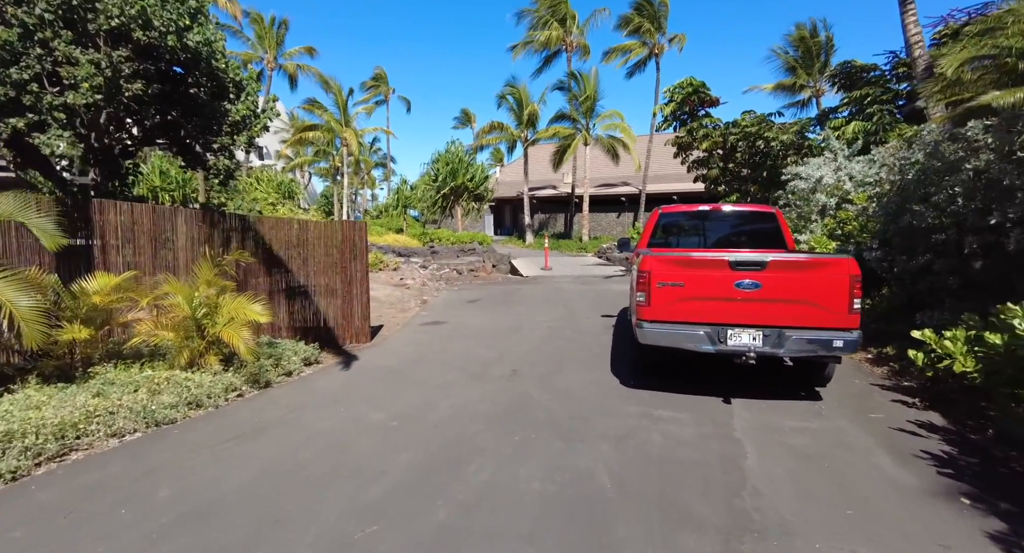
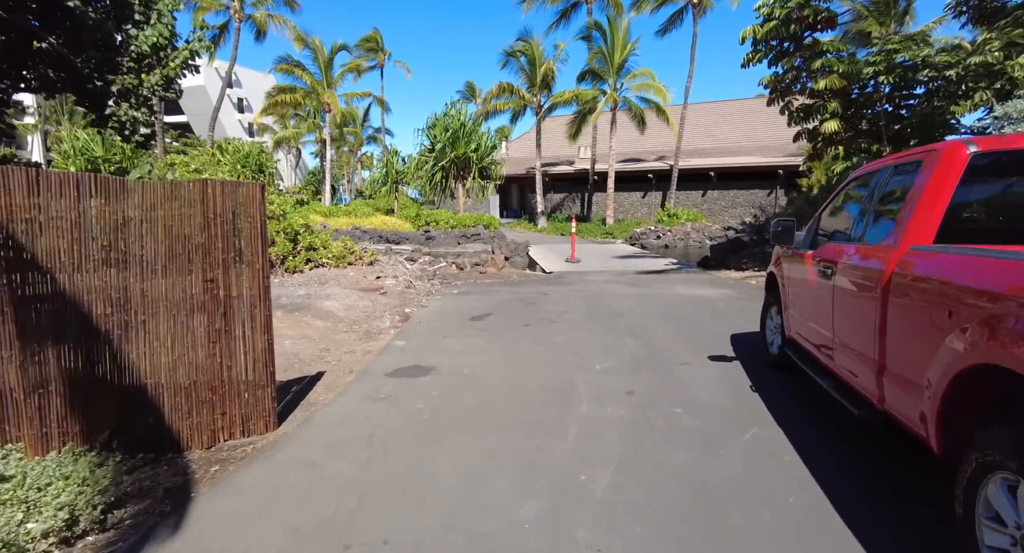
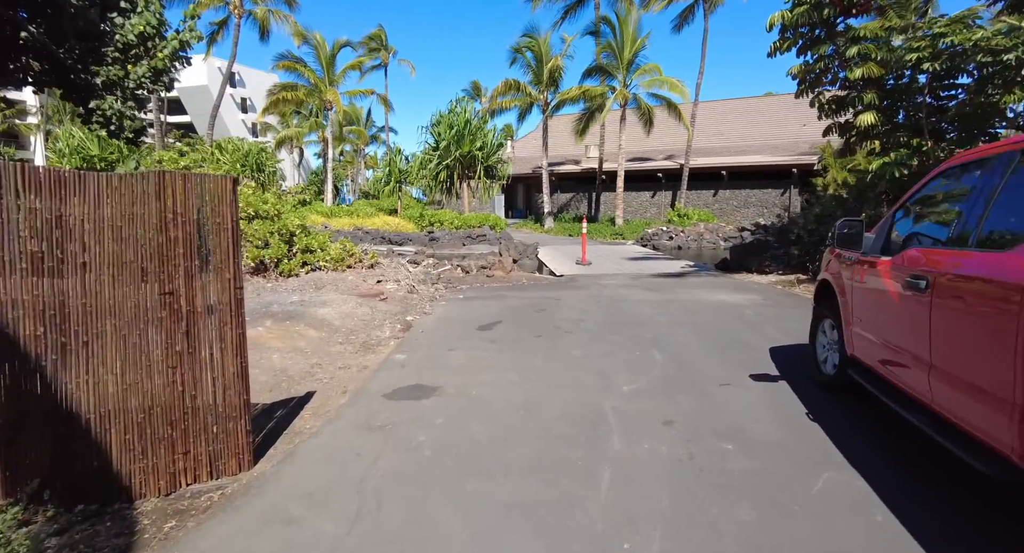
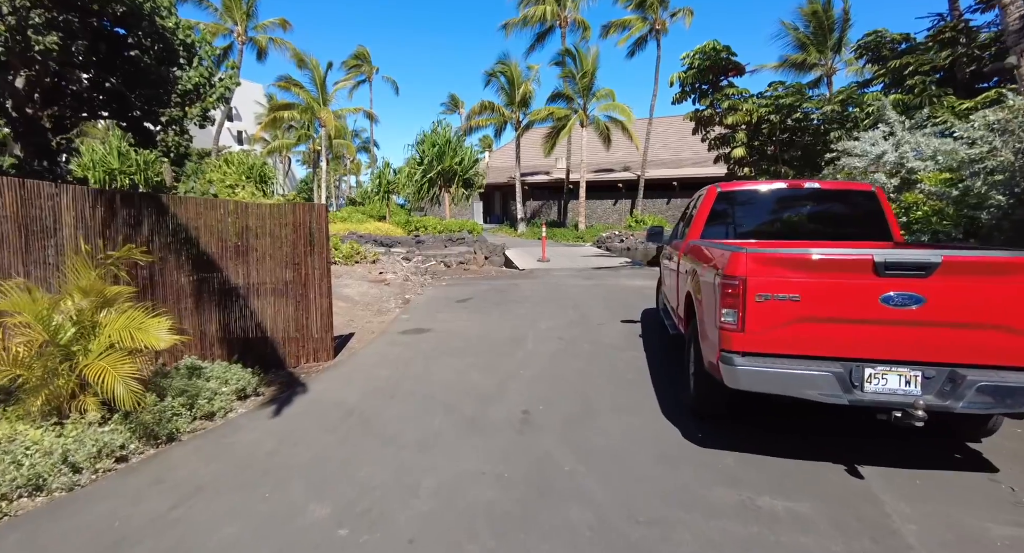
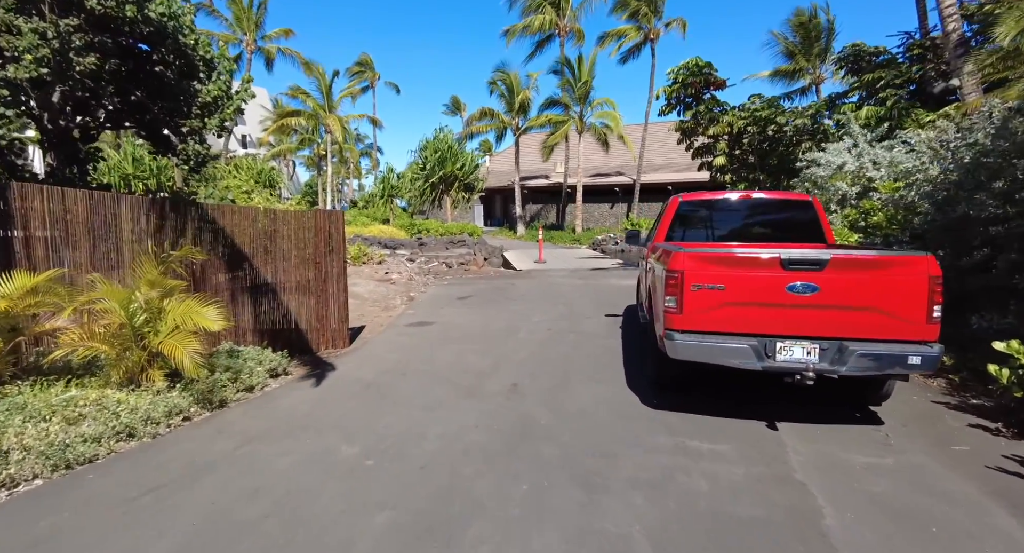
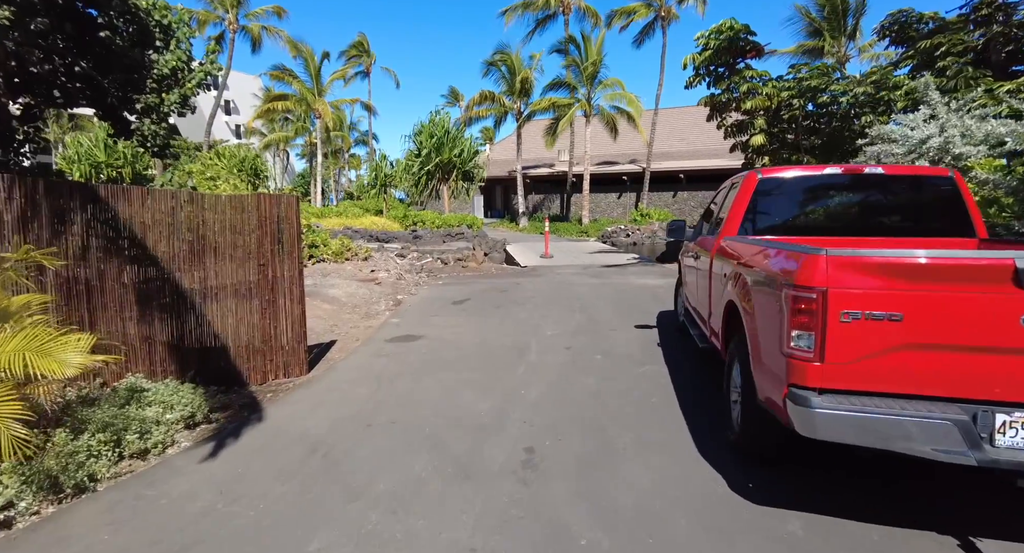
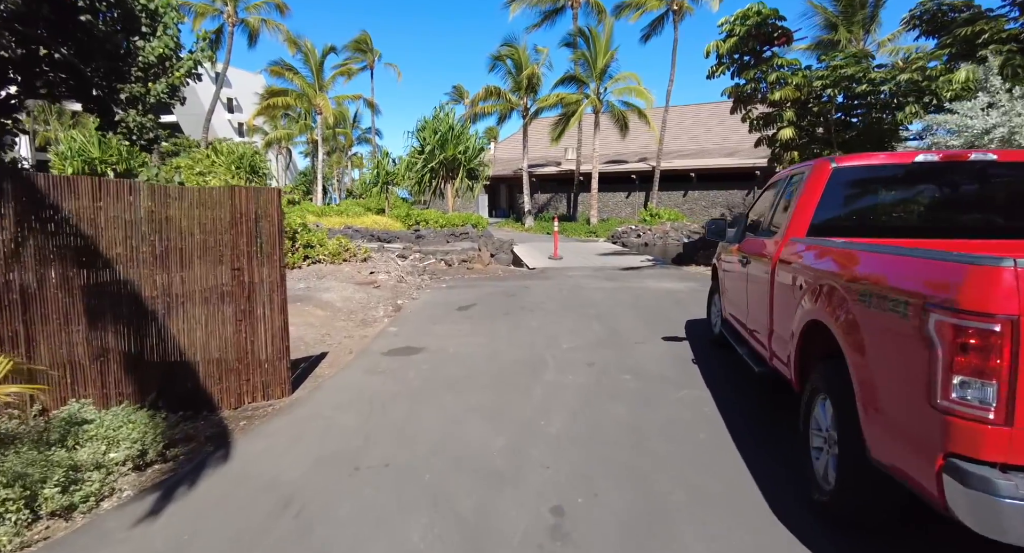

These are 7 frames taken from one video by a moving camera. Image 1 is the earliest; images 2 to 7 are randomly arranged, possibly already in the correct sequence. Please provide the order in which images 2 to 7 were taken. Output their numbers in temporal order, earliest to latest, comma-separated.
5, 4, 6, 7, 2, 3
